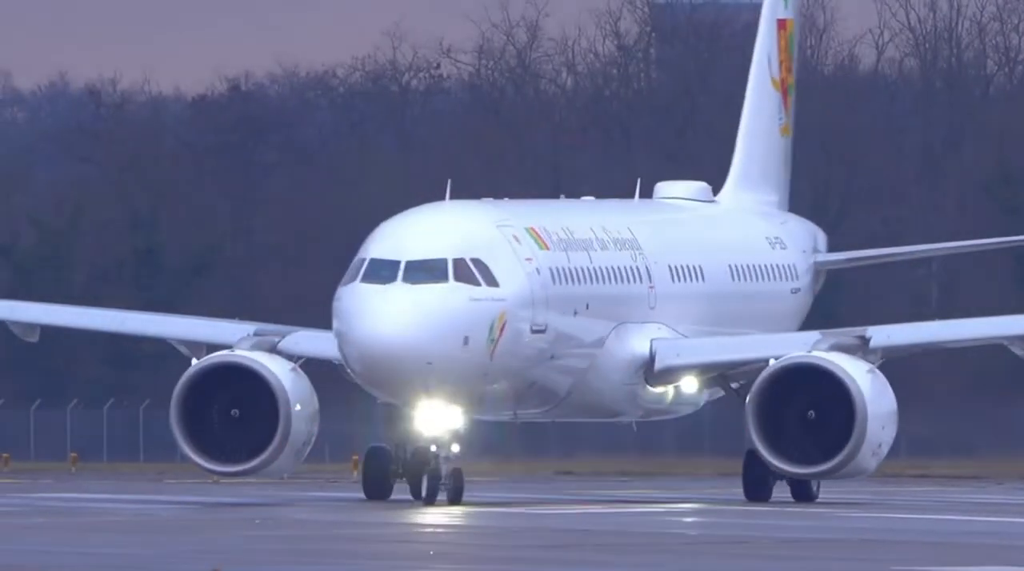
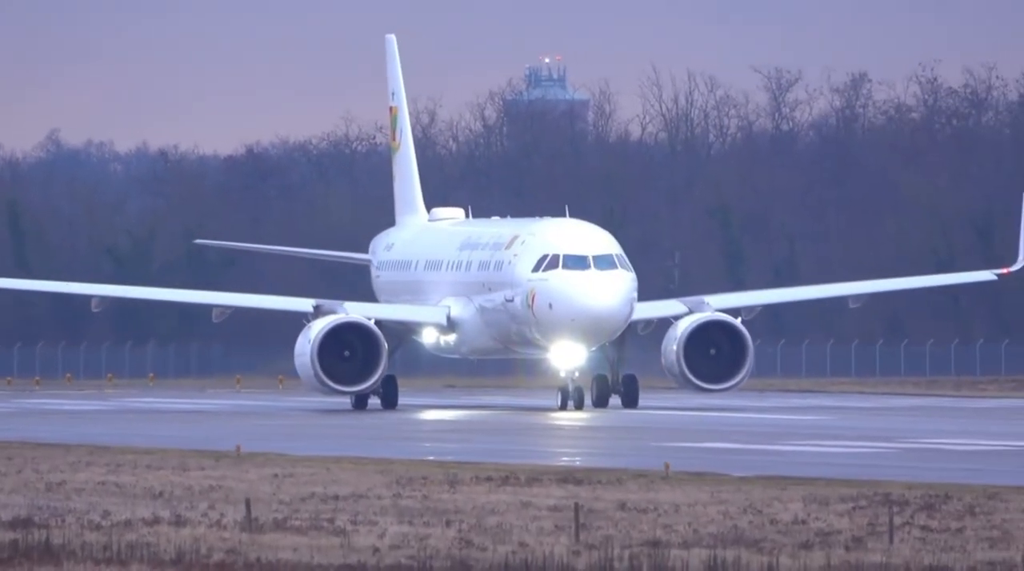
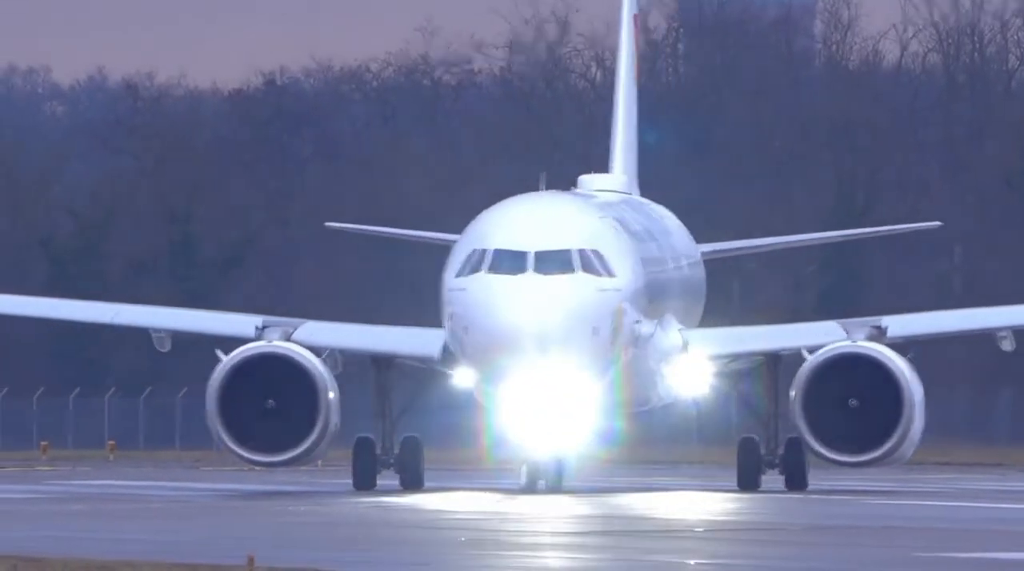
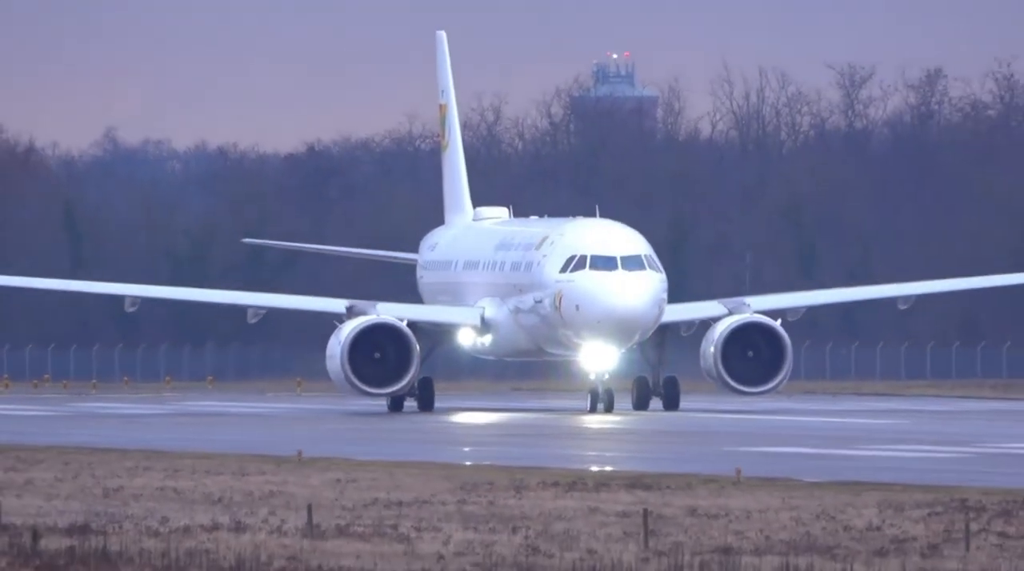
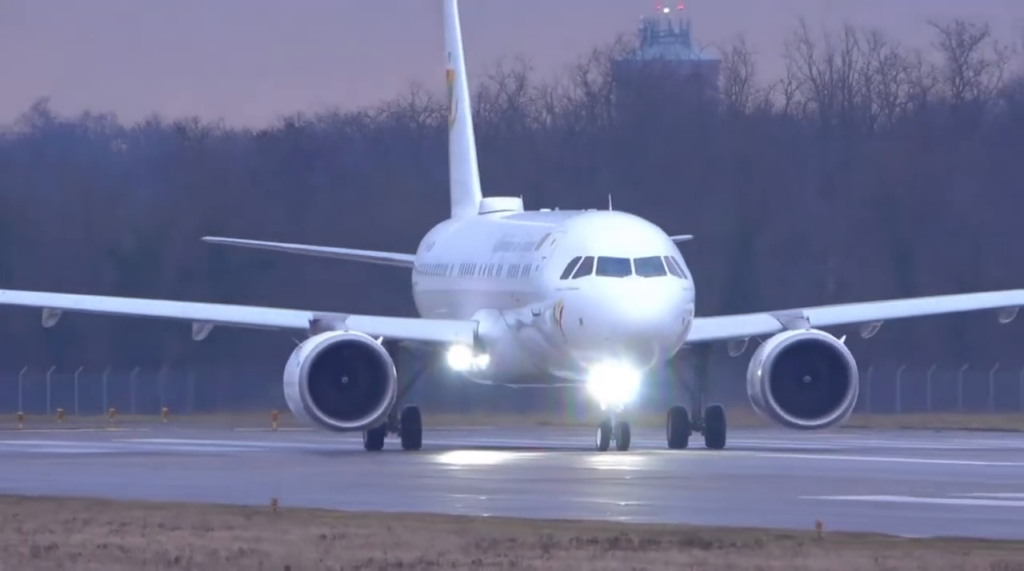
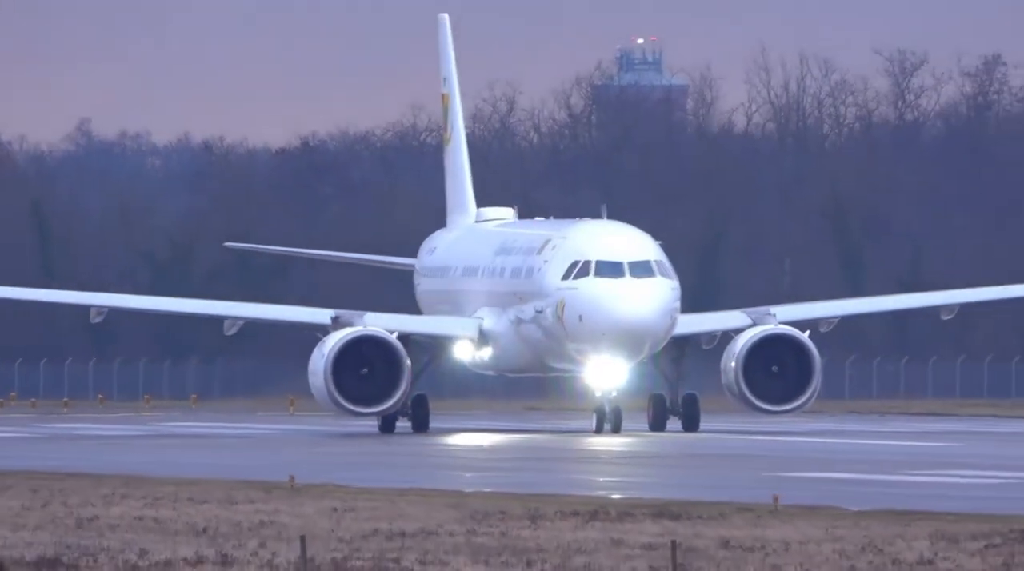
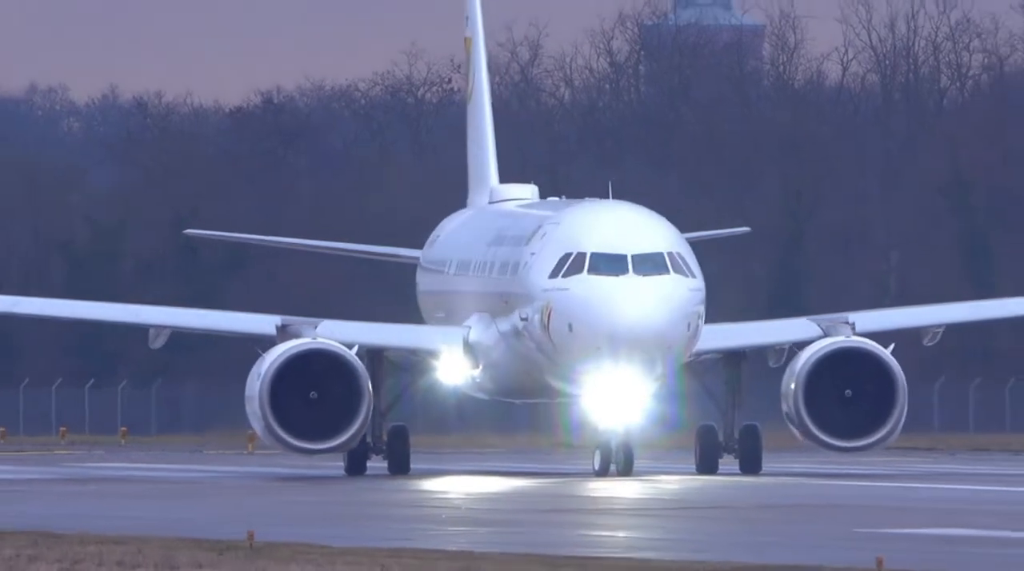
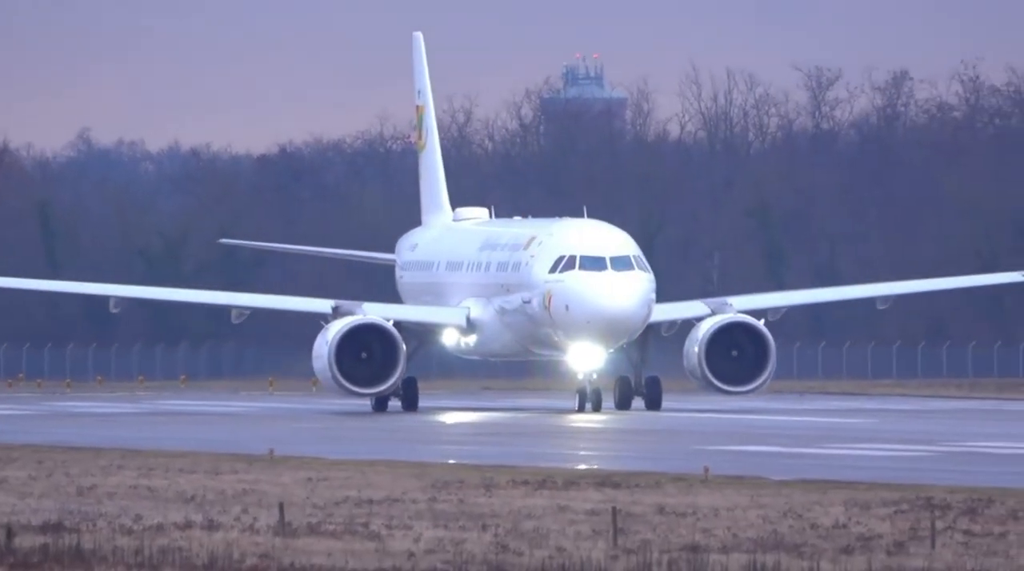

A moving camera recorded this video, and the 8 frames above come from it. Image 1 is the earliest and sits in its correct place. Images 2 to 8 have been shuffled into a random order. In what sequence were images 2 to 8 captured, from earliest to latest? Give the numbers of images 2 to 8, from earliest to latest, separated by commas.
3, 7, 5, 6, 4, 8, 2
